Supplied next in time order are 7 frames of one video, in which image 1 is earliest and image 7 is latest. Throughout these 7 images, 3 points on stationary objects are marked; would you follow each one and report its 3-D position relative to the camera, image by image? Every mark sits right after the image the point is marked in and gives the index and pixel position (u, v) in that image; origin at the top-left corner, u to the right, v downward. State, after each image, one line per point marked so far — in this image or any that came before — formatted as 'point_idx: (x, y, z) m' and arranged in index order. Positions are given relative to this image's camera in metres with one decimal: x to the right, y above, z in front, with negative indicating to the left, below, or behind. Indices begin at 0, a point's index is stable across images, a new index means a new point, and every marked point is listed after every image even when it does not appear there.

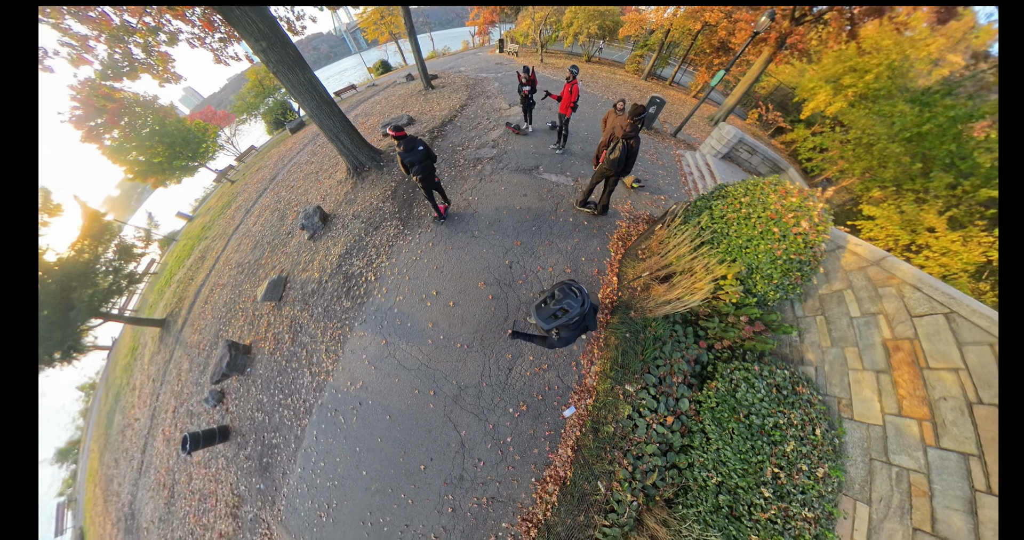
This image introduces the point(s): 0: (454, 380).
0: (-0.9, -1.5, +4.5) m
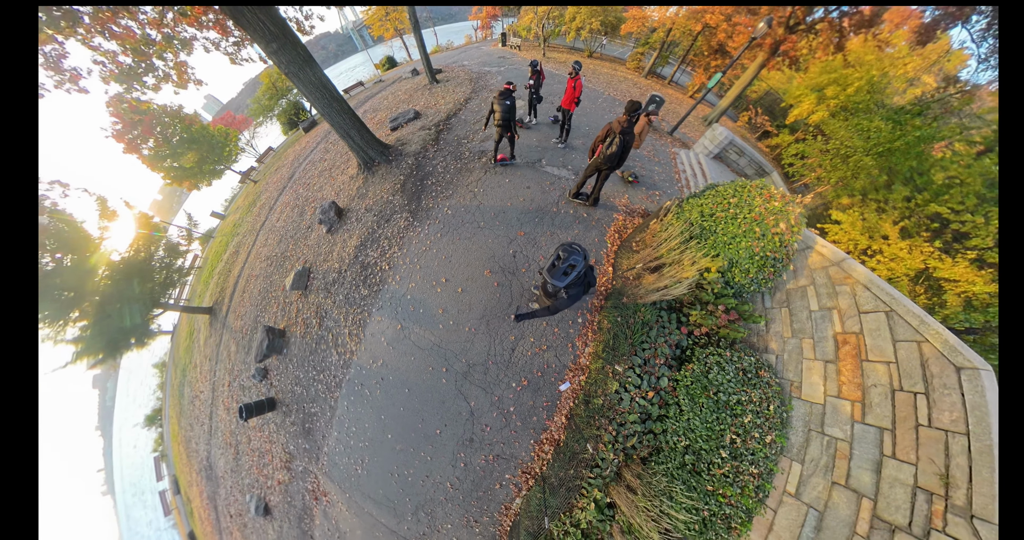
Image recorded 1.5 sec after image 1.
0: (-0.9, -1.5, +5.3) m
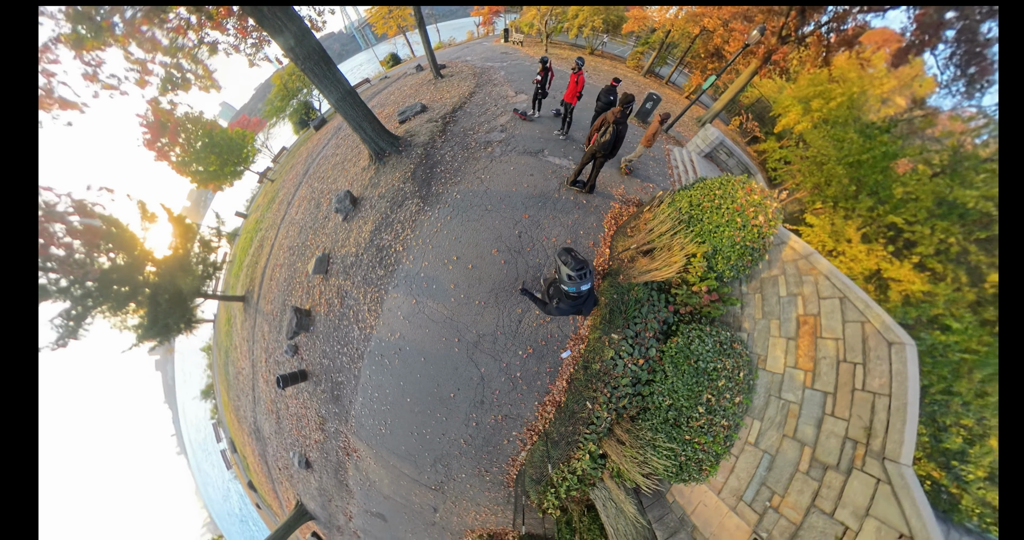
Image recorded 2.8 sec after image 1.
0: (-0.8, -1.2, +6.0) m
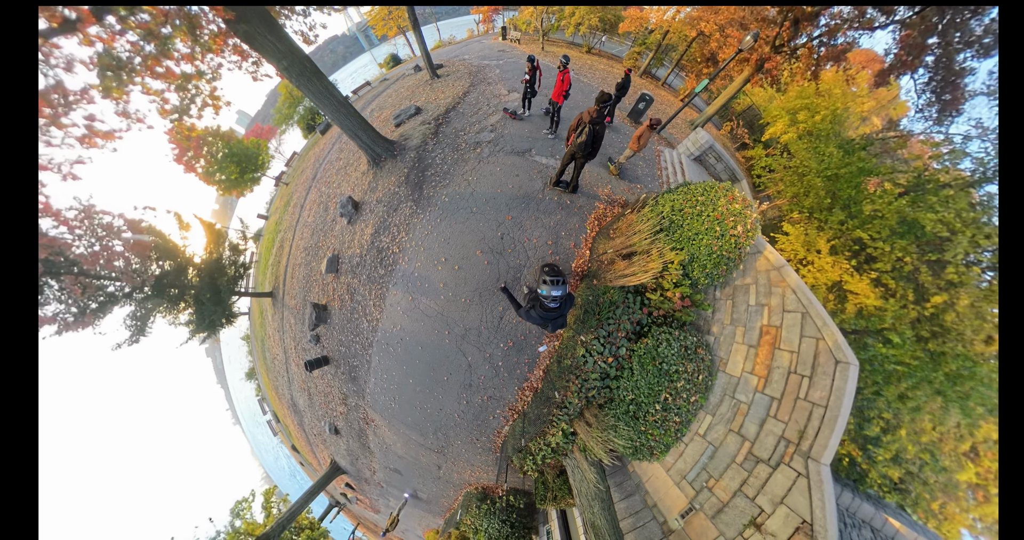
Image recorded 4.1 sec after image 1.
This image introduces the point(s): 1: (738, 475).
0: (-1.1, -1.4, +6.8) m
1: (+4.5, -3.9, +5.6) m
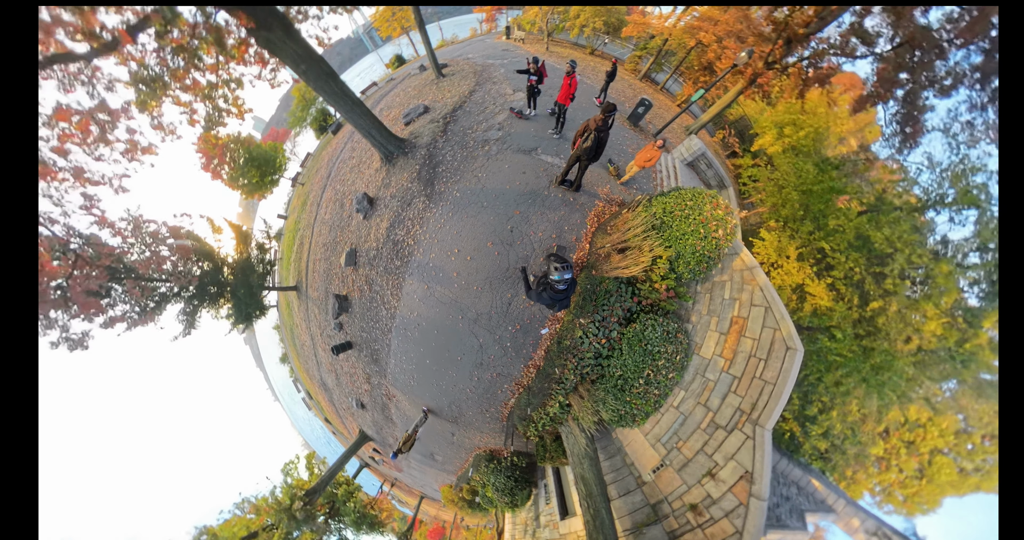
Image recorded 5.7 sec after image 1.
0: (-1.0, -1.3, +7.7) m
1: (+4.5, -4.0, +6.8) m
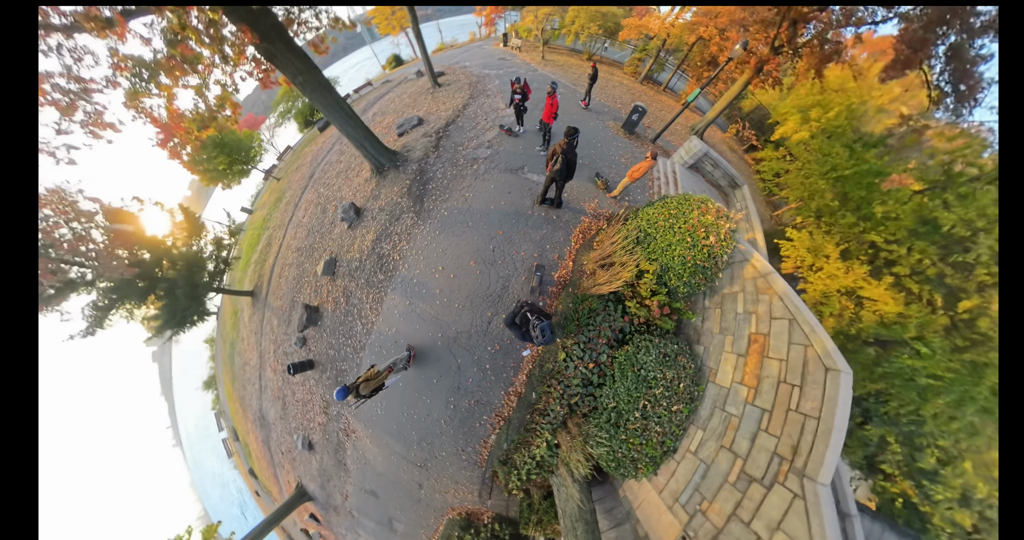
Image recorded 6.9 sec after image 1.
0: (-1.3, -1.4, +6.4) m
1: (+4.1, -4.1, +5.1) m
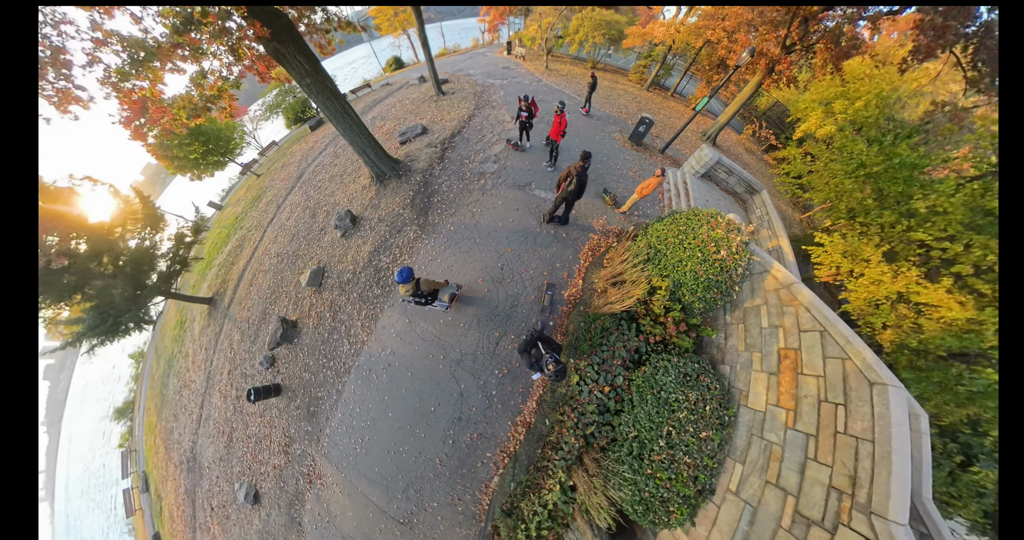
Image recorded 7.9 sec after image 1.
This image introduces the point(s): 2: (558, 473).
0: (-1.3, -1.5, +5.7) m
1: (+4.2, -4.2, +4.3) m
2: (+0.8, -3.4, +4.9) m
